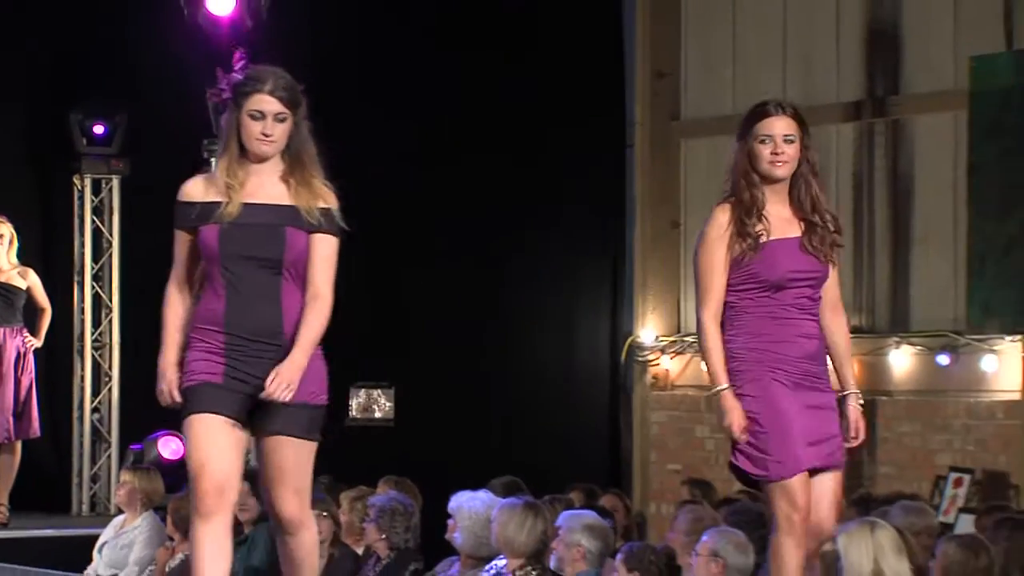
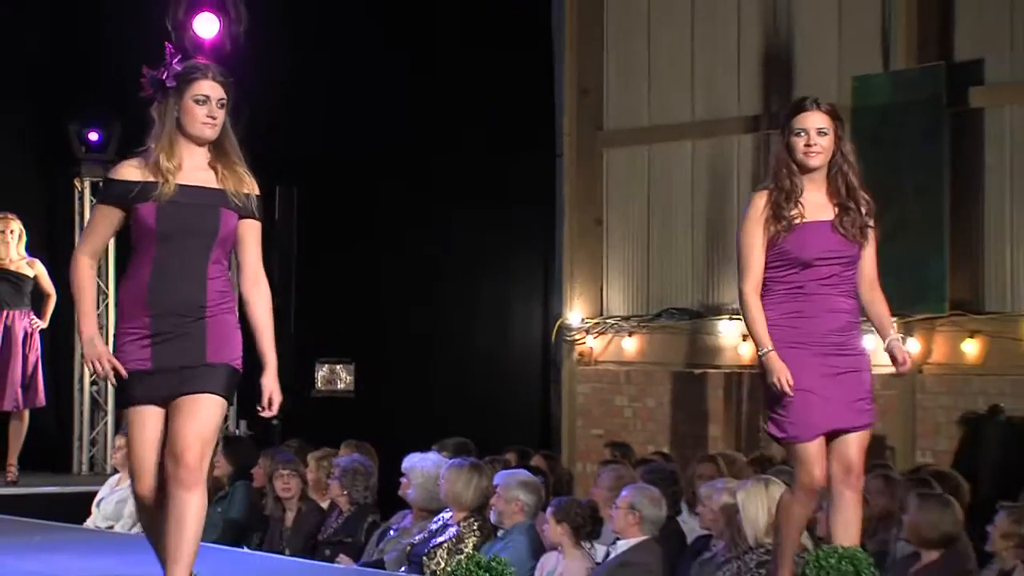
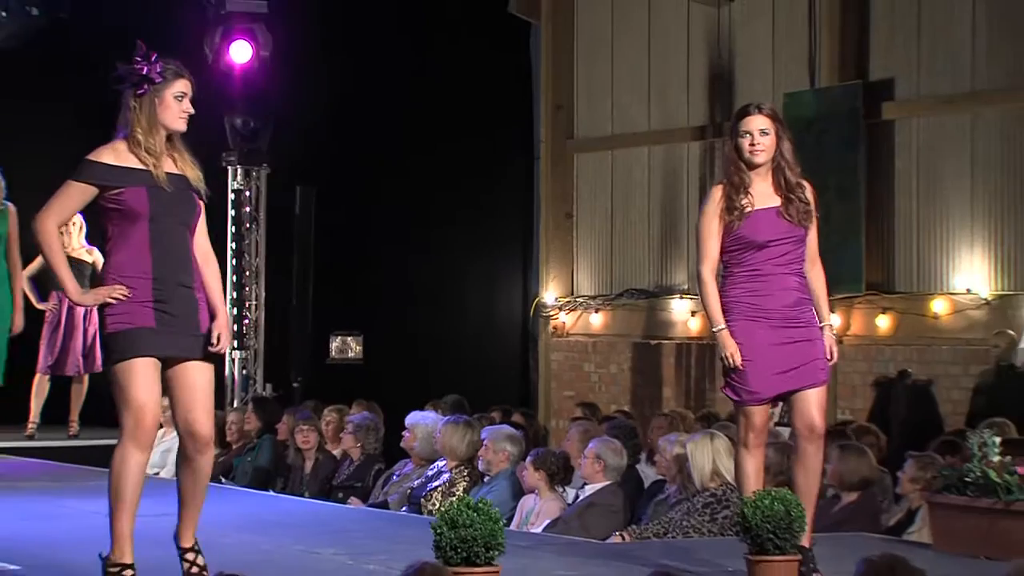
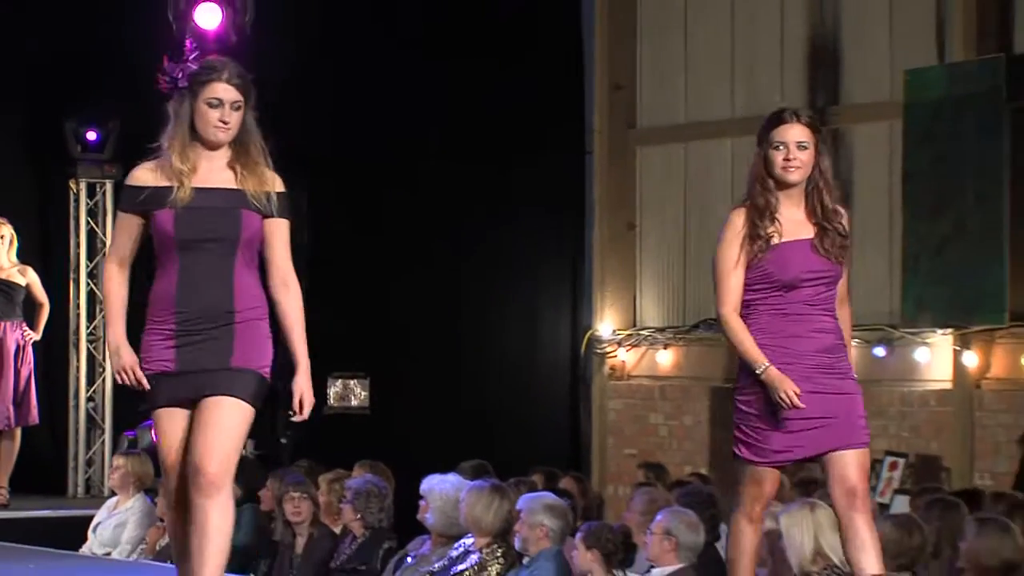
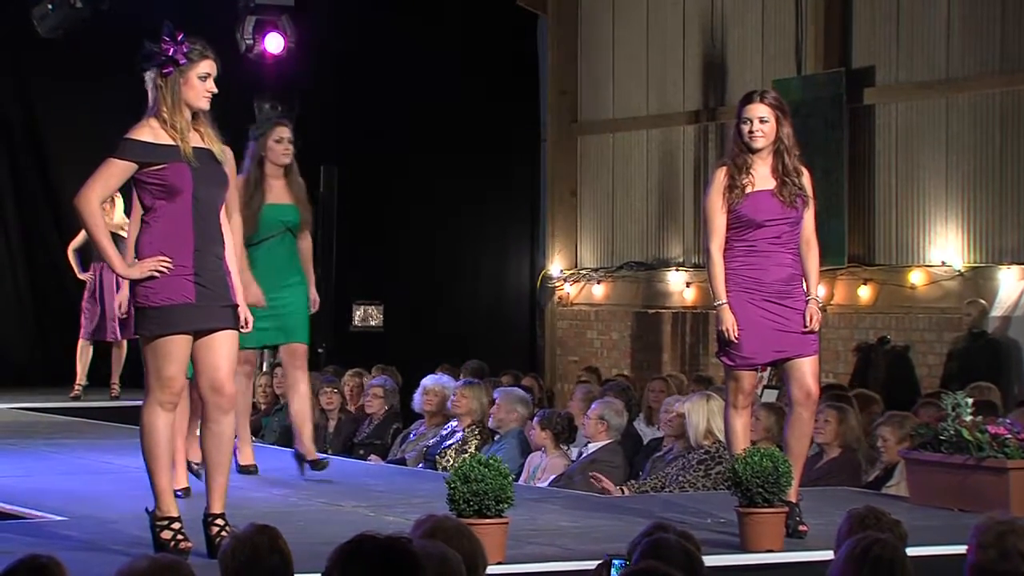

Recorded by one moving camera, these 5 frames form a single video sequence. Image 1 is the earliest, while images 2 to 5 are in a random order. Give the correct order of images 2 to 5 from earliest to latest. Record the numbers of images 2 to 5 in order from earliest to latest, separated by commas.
4, 2, 3, 5
